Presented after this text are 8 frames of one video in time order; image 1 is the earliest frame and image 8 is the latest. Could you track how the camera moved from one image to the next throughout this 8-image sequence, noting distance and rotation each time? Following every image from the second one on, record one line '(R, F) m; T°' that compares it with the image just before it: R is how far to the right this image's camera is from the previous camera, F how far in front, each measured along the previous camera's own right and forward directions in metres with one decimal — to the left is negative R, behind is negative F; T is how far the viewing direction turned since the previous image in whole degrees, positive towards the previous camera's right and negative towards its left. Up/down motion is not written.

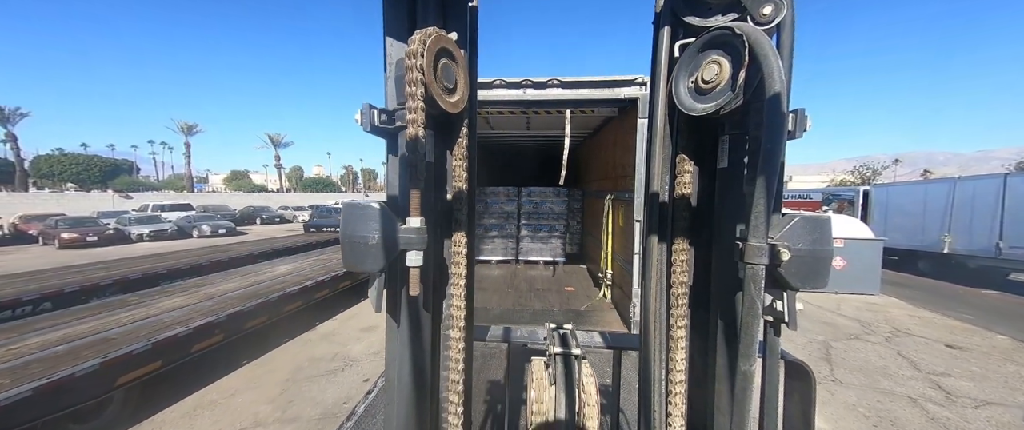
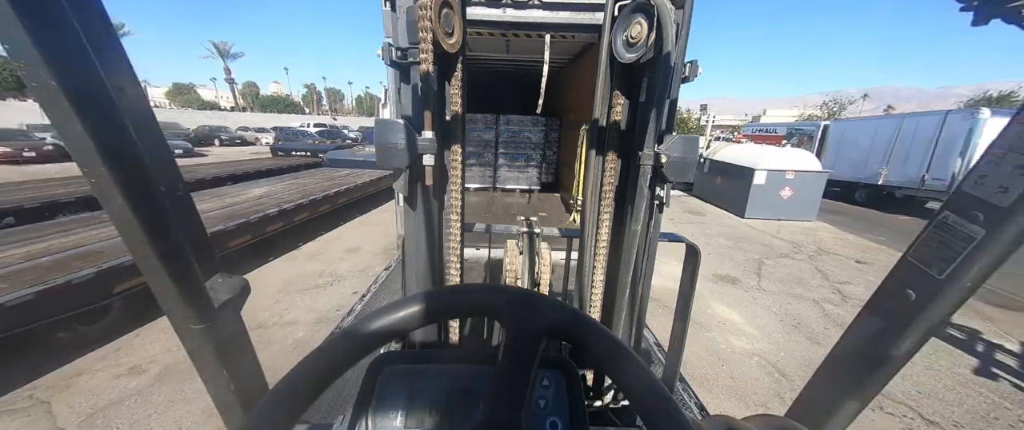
(0.0, -0.2) m; +4°
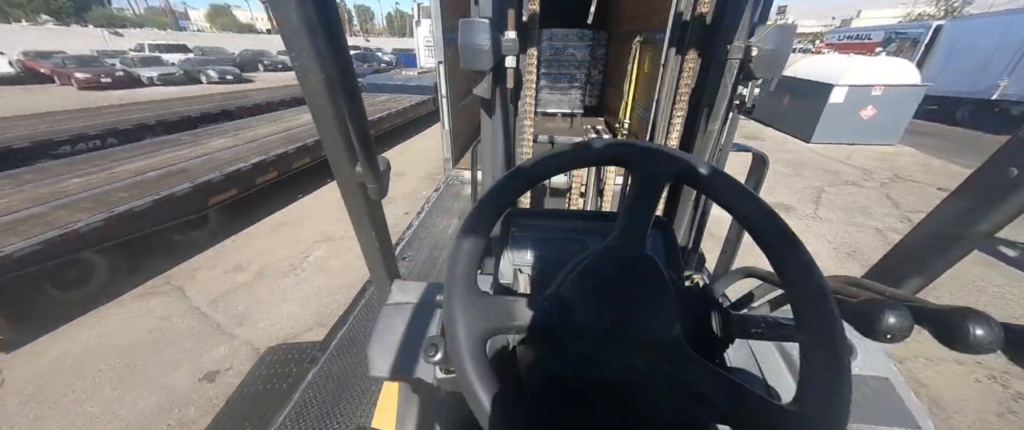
(-0.1, 0.0) m; -6°
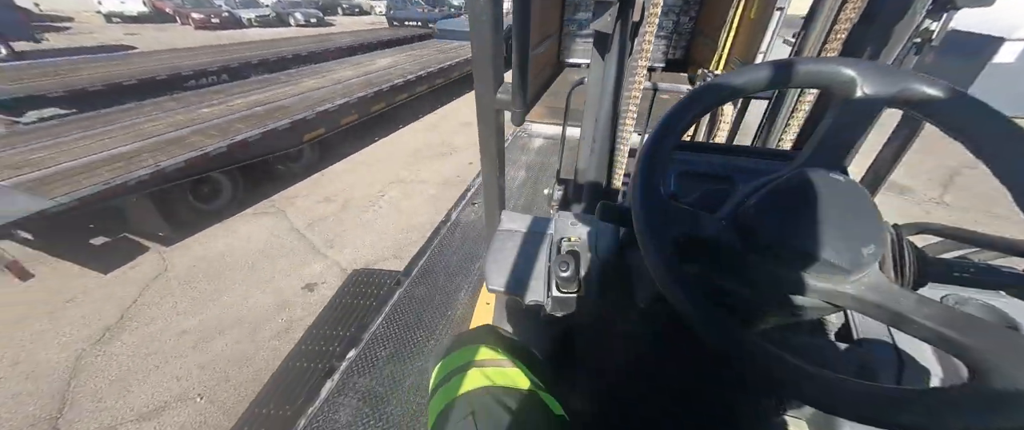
(-0.2, 0.0) m; -8°
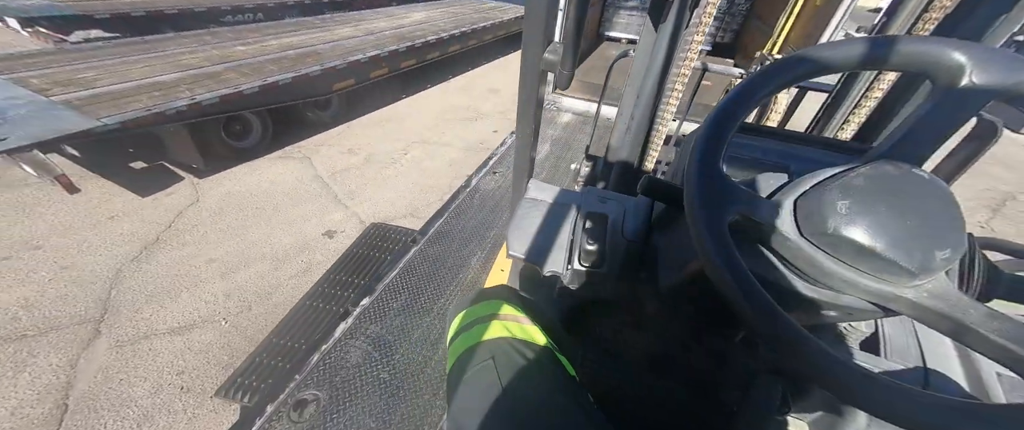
(0.0, 0.0) m; -2°
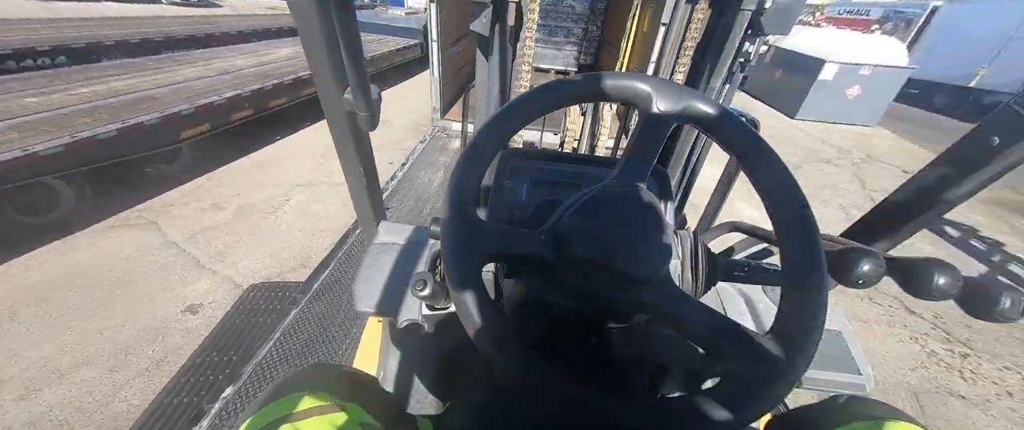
(+0.2, -0.1) m; +14°
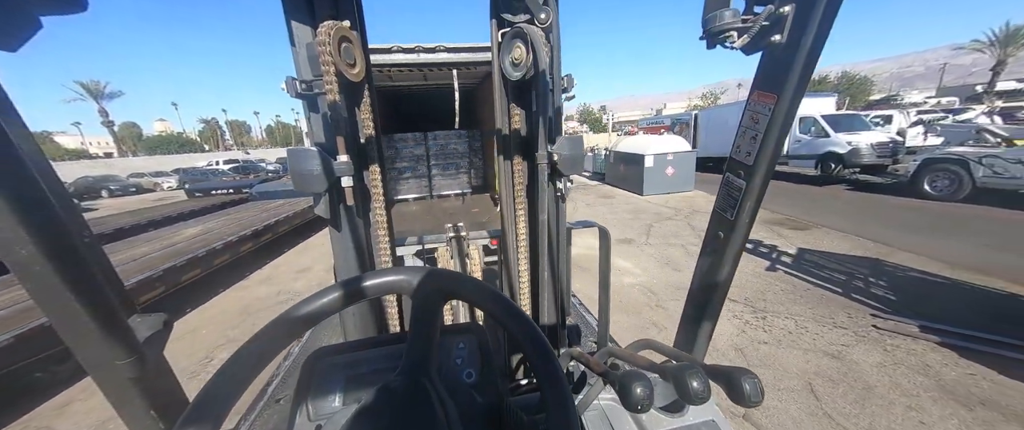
(+0.1, -0.8) m; +15°
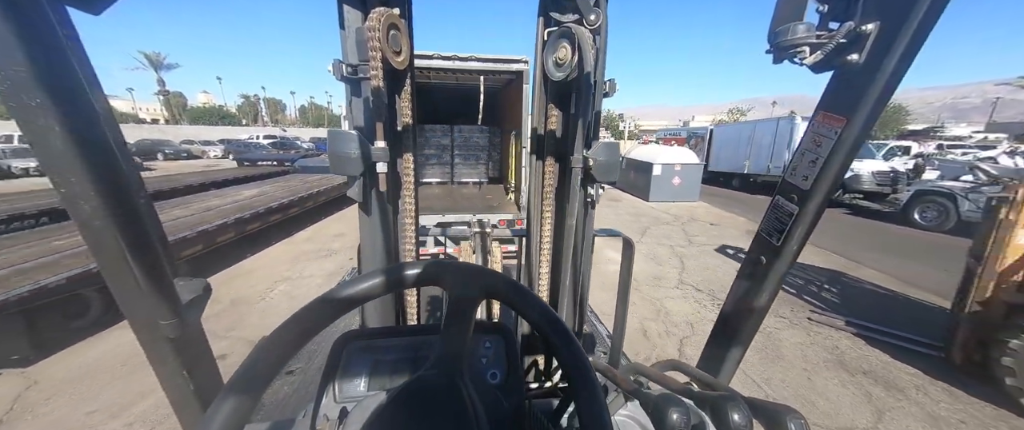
(+0.1, -0.7) m; -2°
